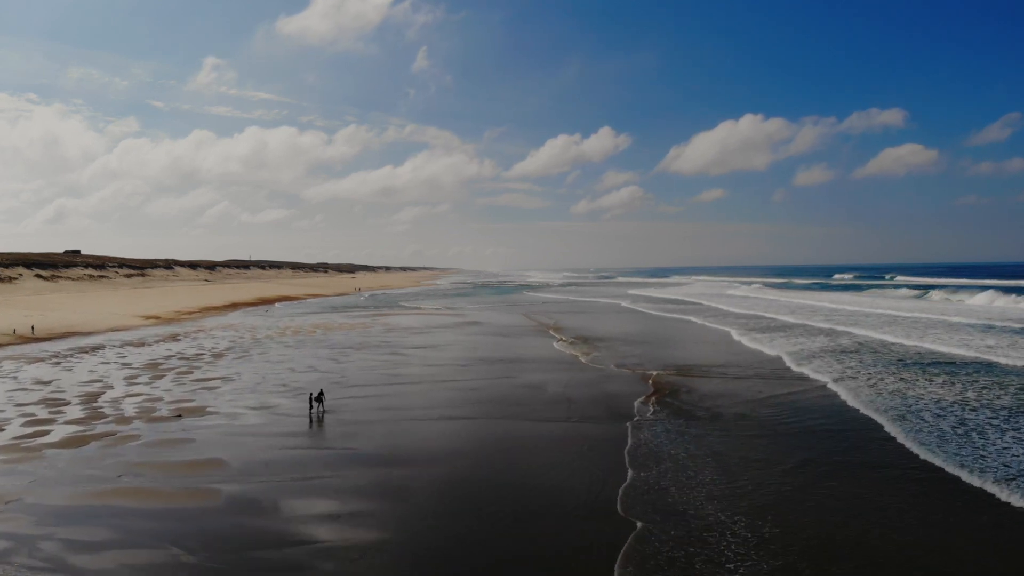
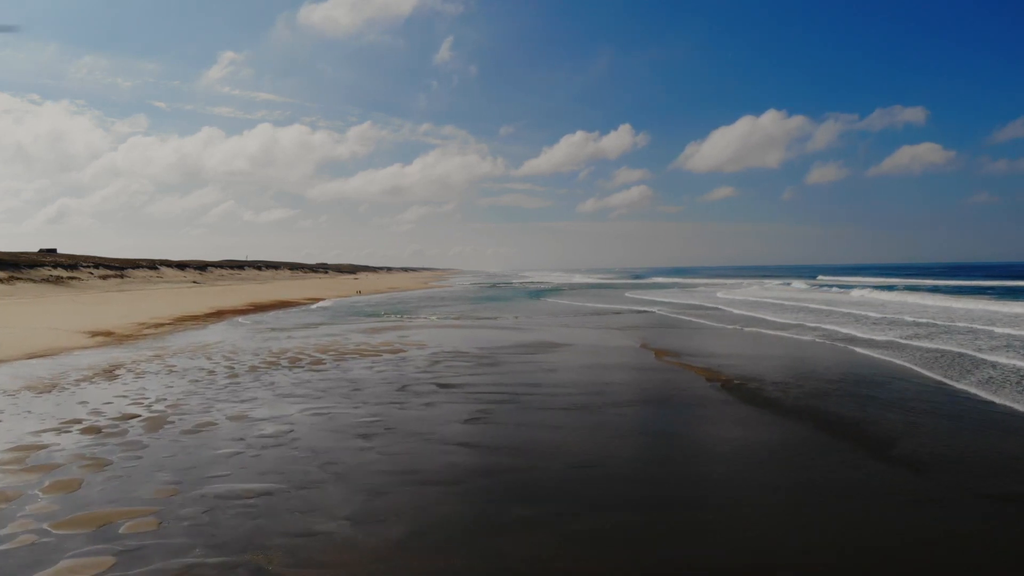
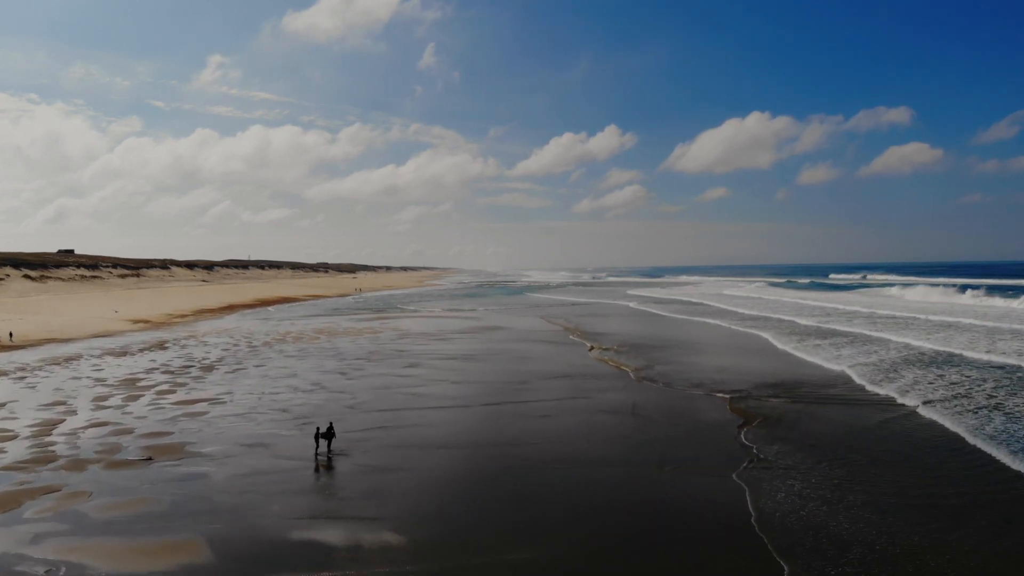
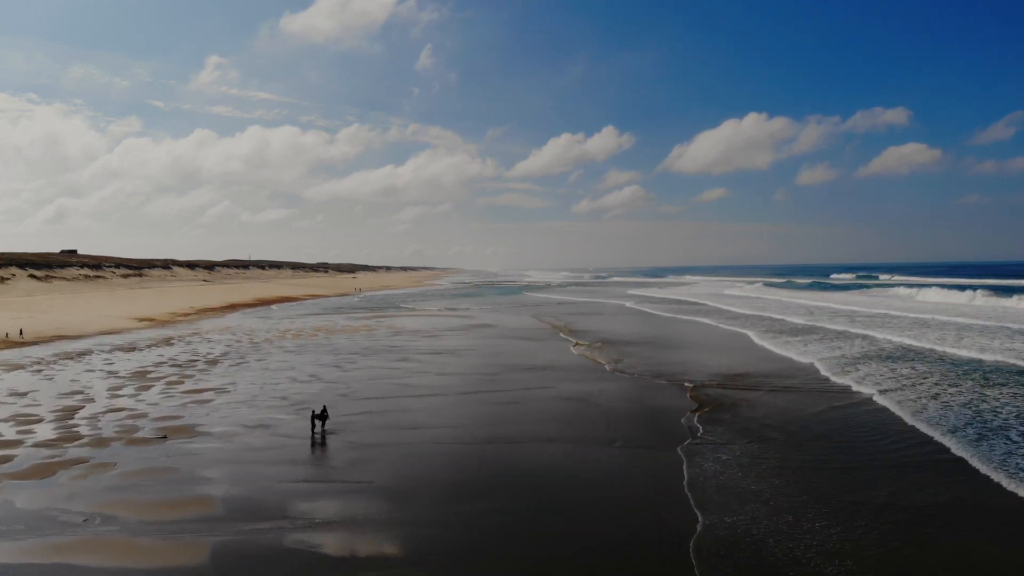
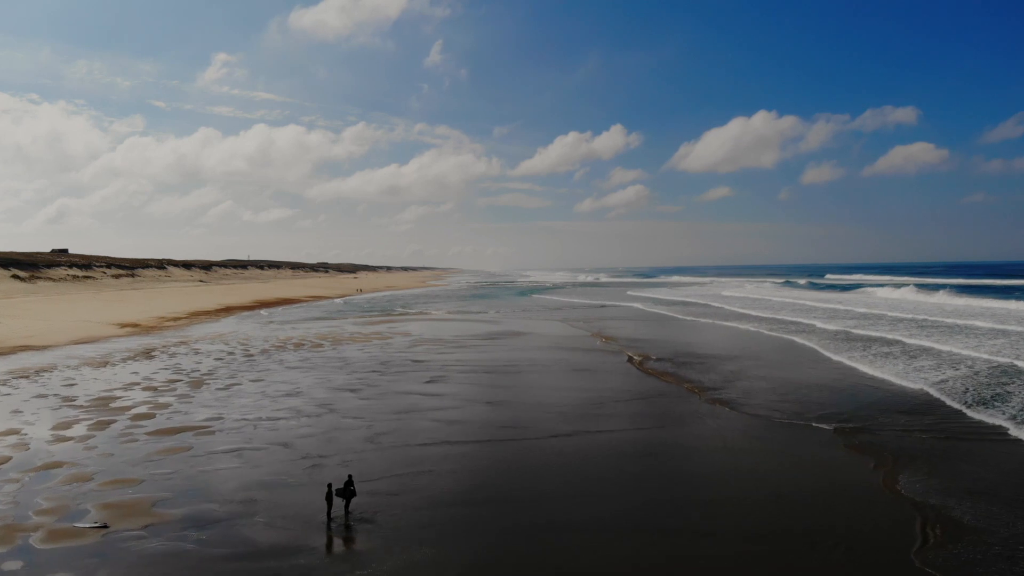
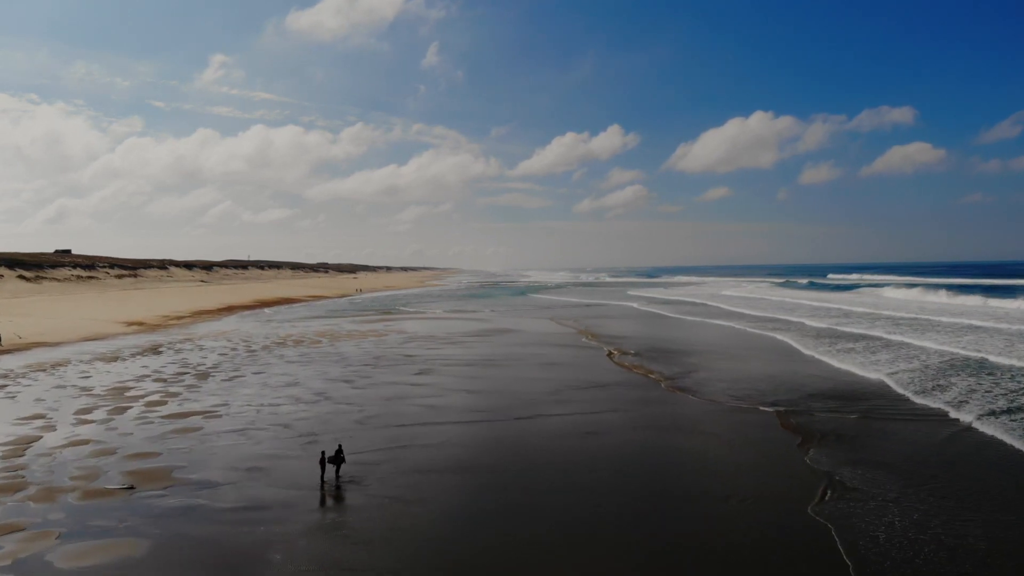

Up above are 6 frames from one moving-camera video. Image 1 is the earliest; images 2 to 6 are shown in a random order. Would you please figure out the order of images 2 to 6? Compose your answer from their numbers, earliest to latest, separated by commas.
4, 3, 6, 5, 2
